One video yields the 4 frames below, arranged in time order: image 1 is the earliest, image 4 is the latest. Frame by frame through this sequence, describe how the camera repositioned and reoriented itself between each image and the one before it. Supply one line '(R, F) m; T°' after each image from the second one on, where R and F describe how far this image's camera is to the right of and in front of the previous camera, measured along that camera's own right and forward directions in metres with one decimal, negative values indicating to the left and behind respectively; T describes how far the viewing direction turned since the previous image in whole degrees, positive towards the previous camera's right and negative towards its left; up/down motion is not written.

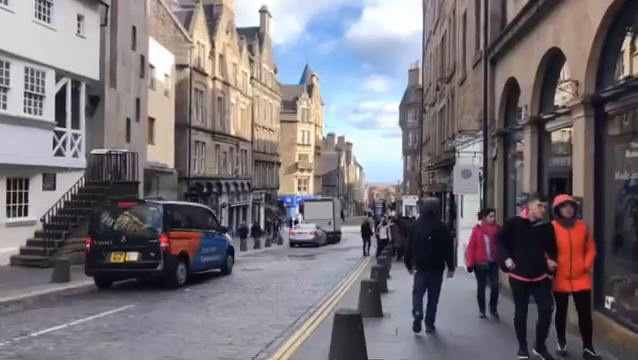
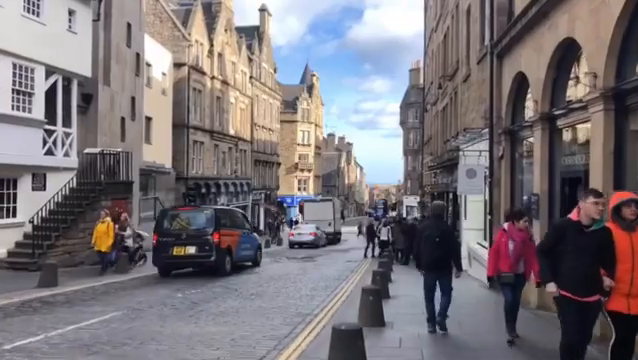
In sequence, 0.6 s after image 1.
(0.0, +0.7) m; 0°
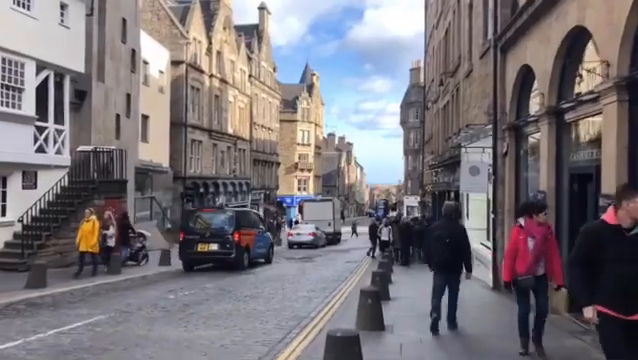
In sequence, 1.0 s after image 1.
(+0.1, +0.6) m; 0°
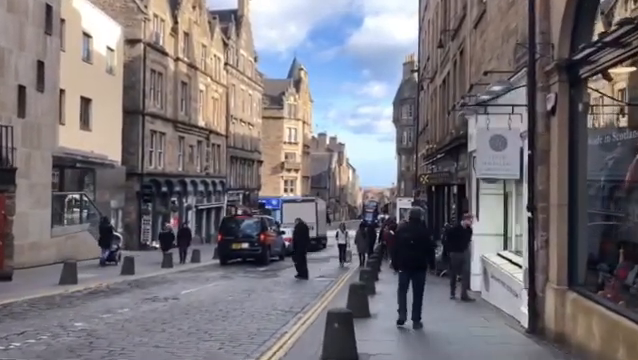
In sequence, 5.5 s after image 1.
(+0.9, +6.3) m; 0°
